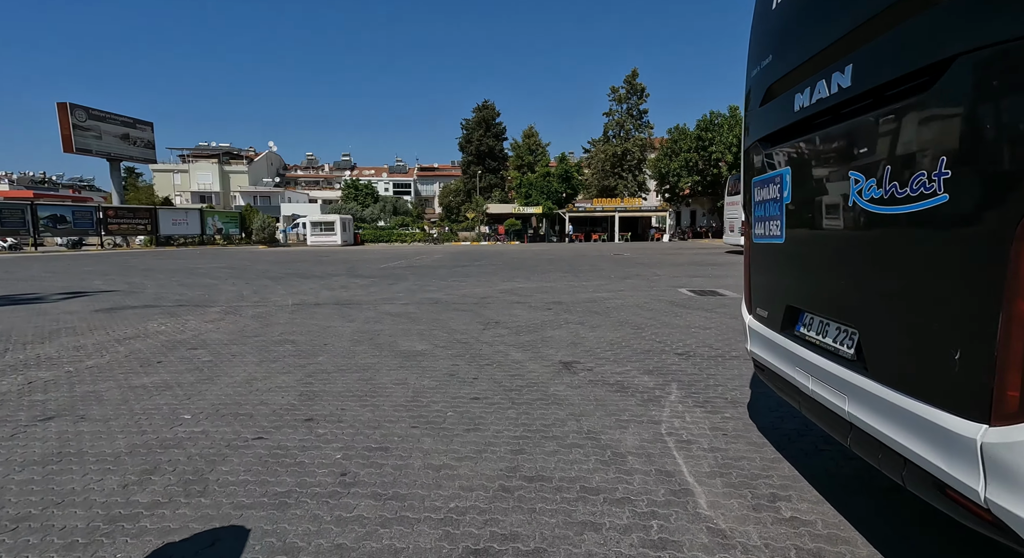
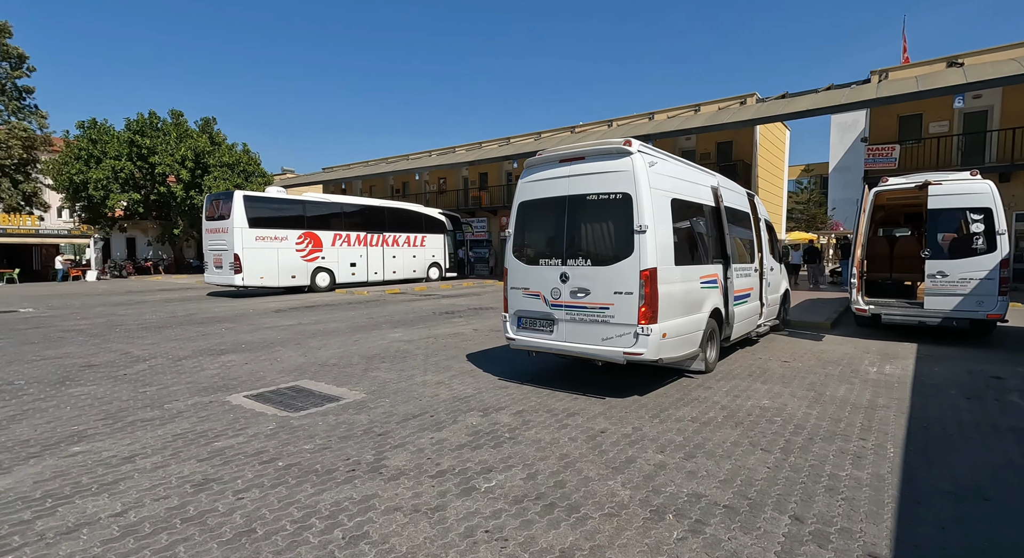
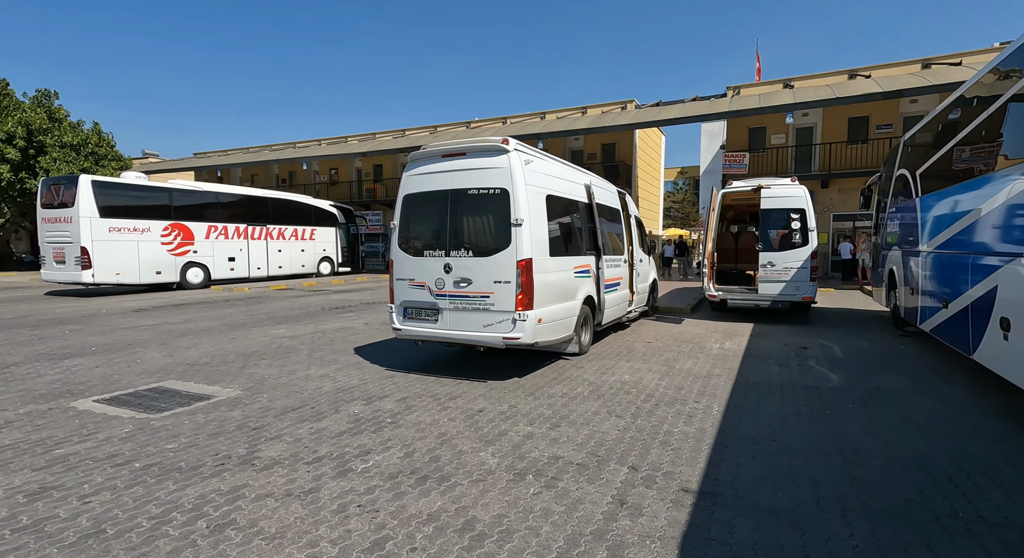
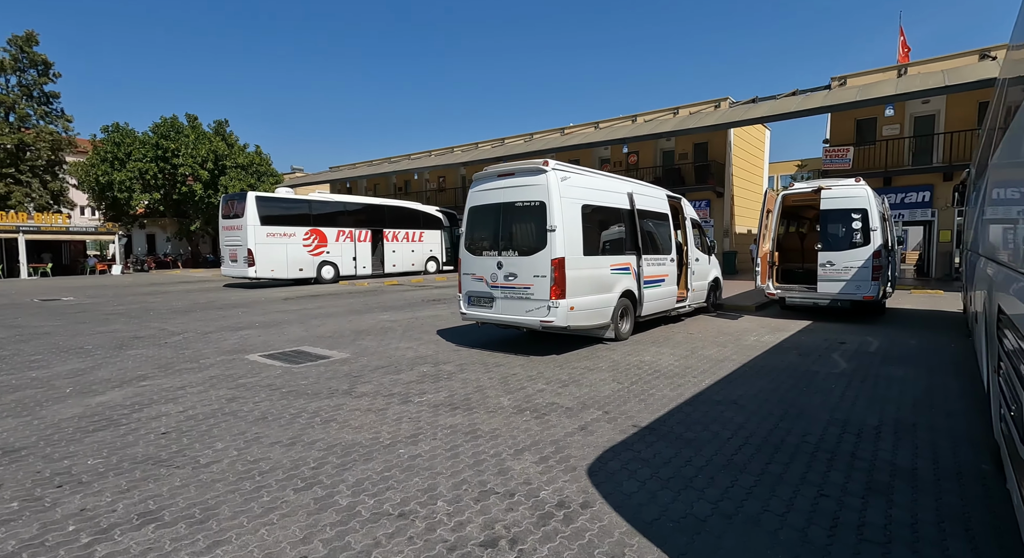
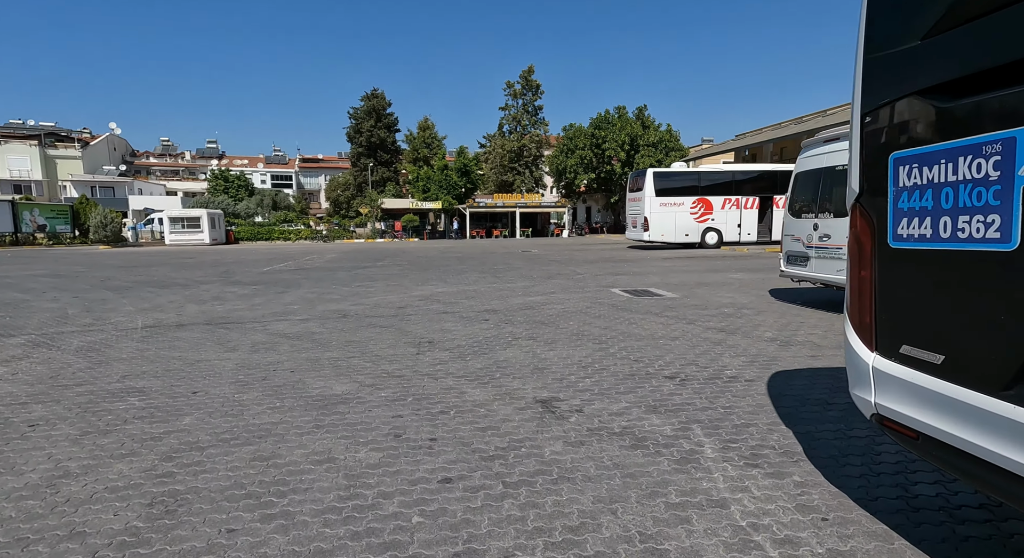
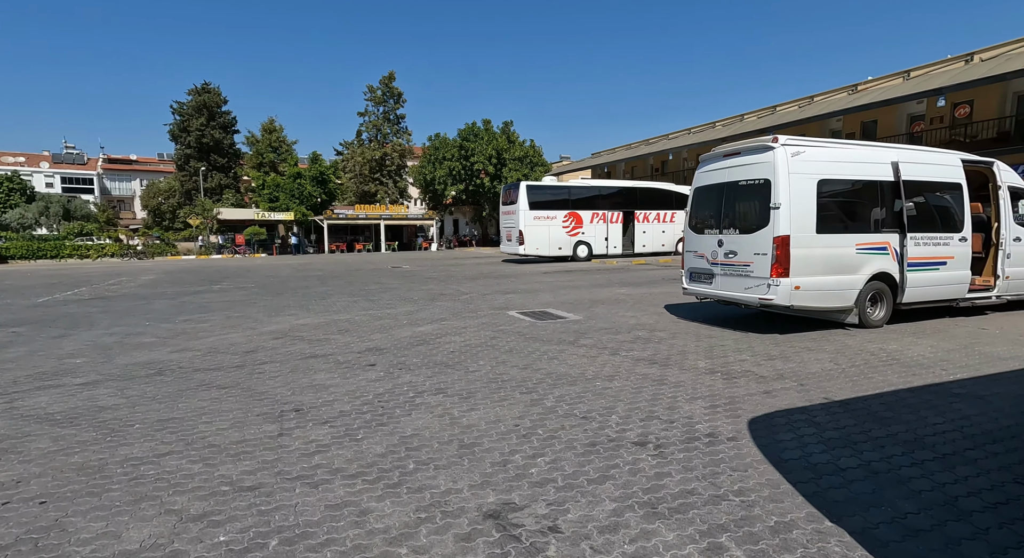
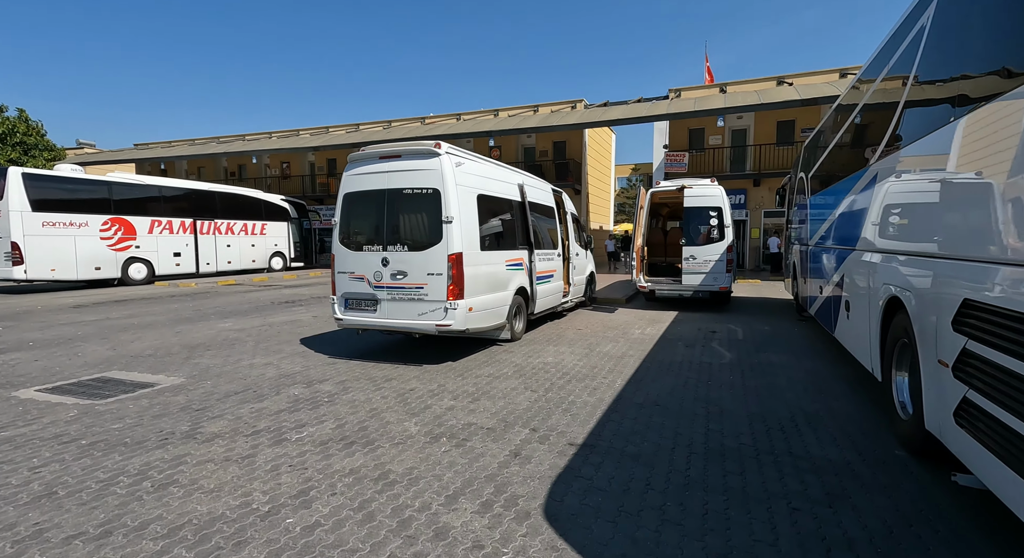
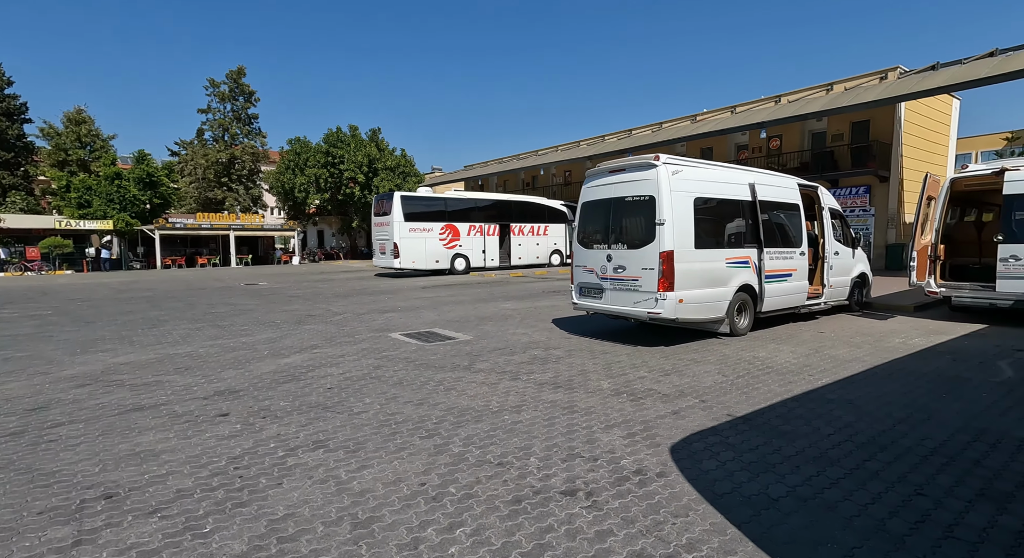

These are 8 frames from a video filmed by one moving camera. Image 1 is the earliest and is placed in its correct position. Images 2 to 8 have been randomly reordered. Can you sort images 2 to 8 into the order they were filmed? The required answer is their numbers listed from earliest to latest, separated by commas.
5, 6, 8, 4, 7, 3, 2
